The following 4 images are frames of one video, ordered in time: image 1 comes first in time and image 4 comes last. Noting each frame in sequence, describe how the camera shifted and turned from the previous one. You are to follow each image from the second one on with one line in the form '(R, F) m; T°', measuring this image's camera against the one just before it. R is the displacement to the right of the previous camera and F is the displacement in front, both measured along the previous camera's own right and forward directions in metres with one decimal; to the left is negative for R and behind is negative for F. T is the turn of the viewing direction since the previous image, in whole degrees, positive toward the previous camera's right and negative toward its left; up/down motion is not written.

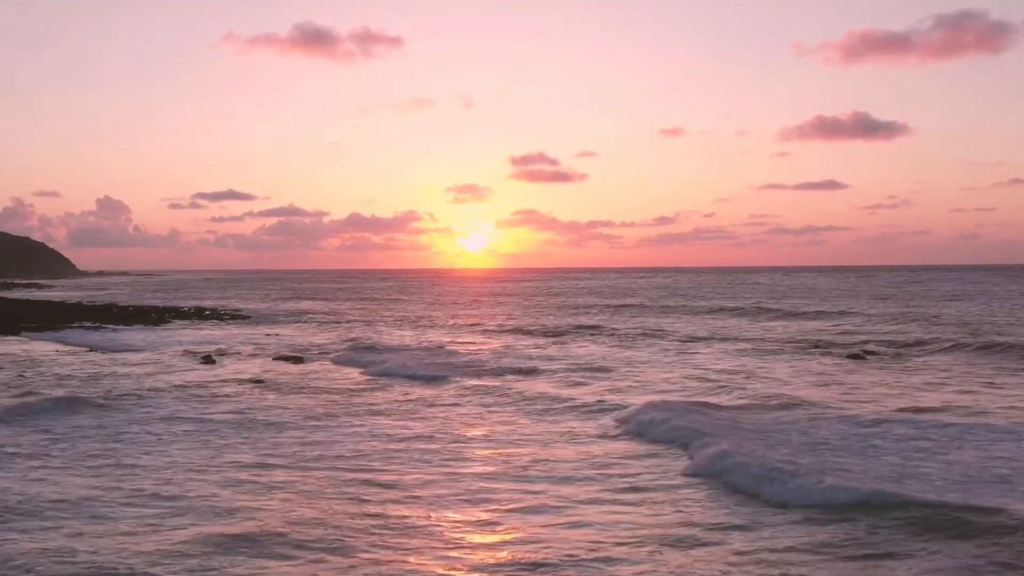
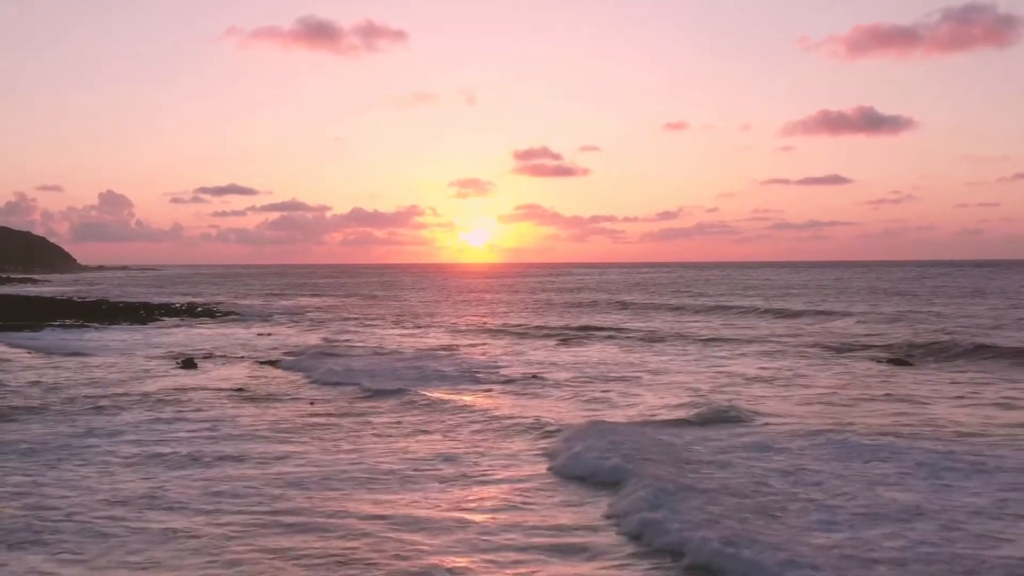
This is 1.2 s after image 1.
(-0.1, +2.5) m; 0°
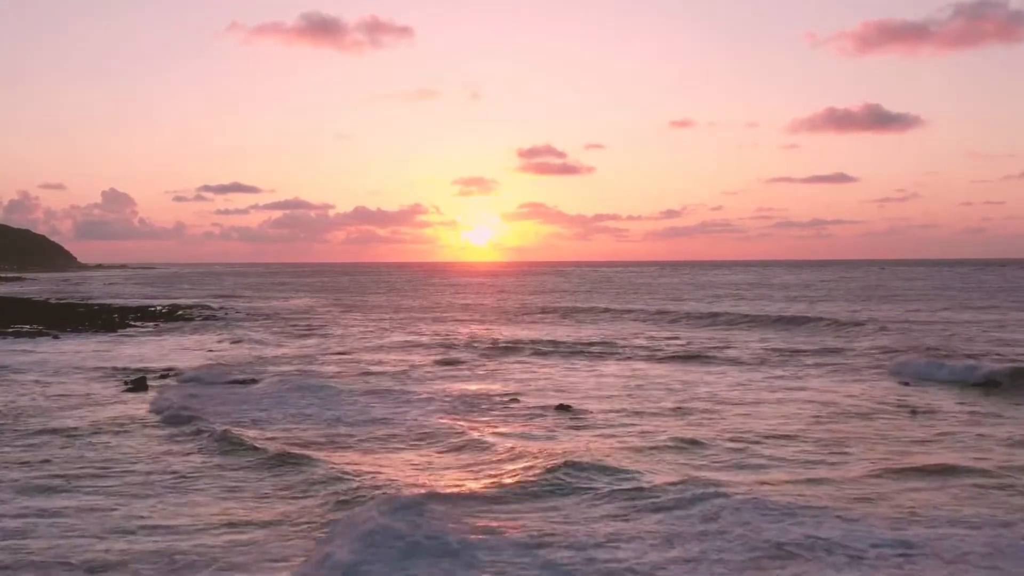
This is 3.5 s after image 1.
(-0.3, +4.9) m; 0°
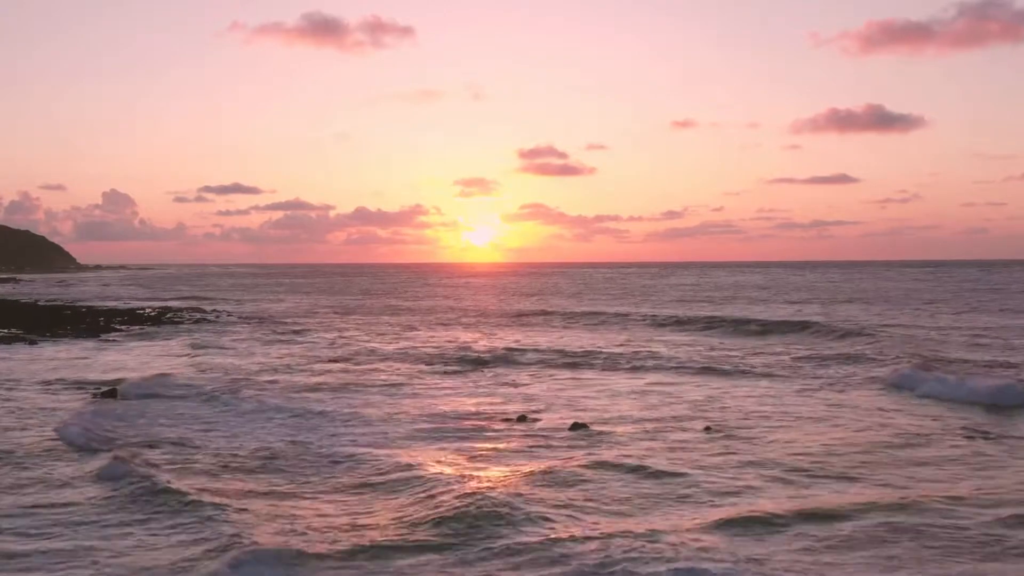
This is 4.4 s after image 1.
(-0.2, +2.3) m; 0°
